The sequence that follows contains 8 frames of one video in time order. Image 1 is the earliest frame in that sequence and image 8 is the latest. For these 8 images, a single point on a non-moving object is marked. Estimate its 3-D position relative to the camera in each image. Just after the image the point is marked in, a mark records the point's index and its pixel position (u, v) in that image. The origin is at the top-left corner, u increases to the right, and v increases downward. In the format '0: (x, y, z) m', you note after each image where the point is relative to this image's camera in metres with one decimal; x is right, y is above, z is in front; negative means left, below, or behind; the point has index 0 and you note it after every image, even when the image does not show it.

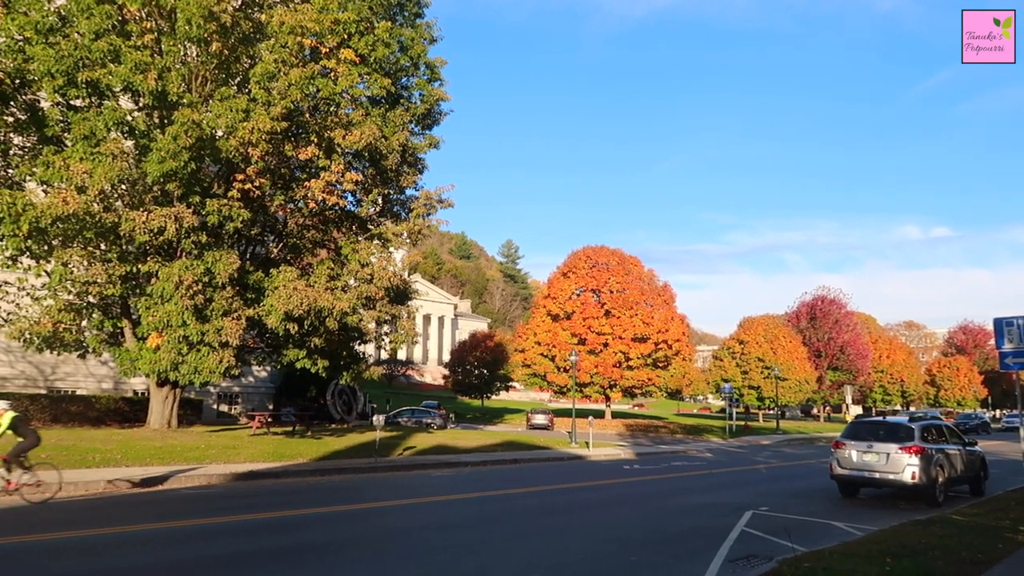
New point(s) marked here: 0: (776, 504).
0: (+5.0, -4.1, +15.1) m
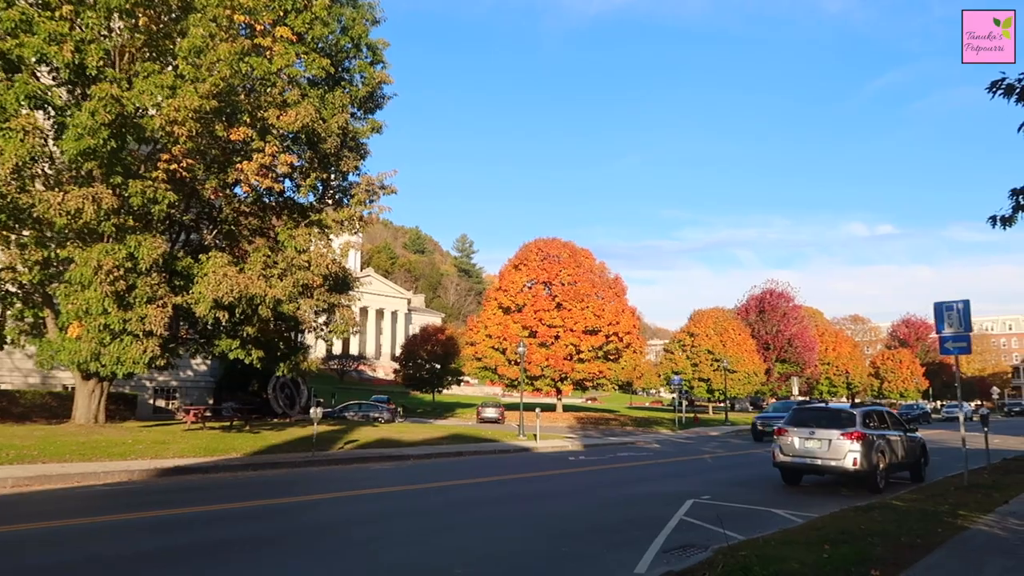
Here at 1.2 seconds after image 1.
0: (+3.8, -3.8, +14.8) m
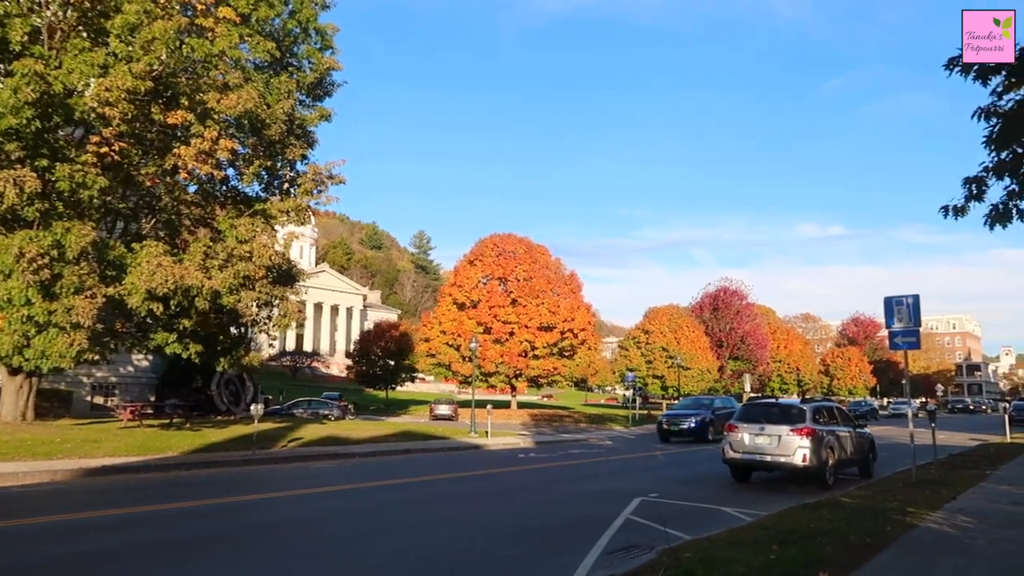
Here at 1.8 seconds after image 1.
0: (+2.8, -3.7, +14.5) m
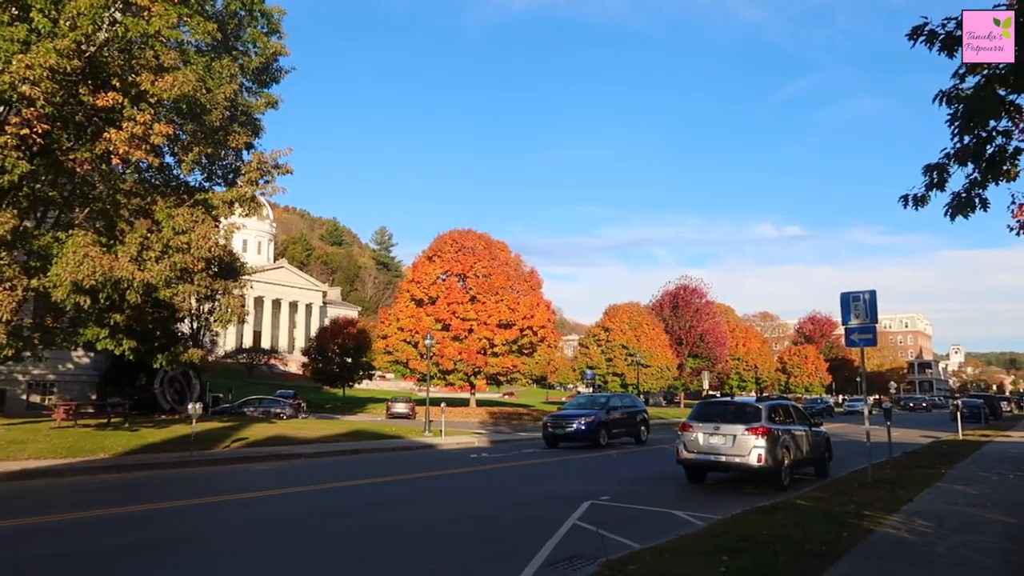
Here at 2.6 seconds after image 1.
0: (+1.8, -3.6, +13.9) m
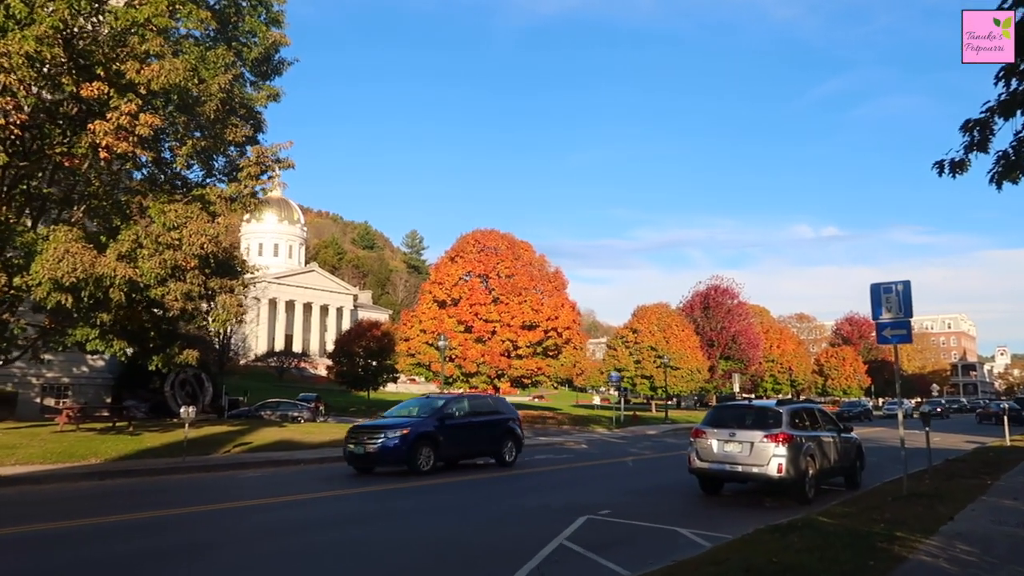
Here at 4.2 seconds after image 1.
0: (+1.7, -3.5, +12.6) m
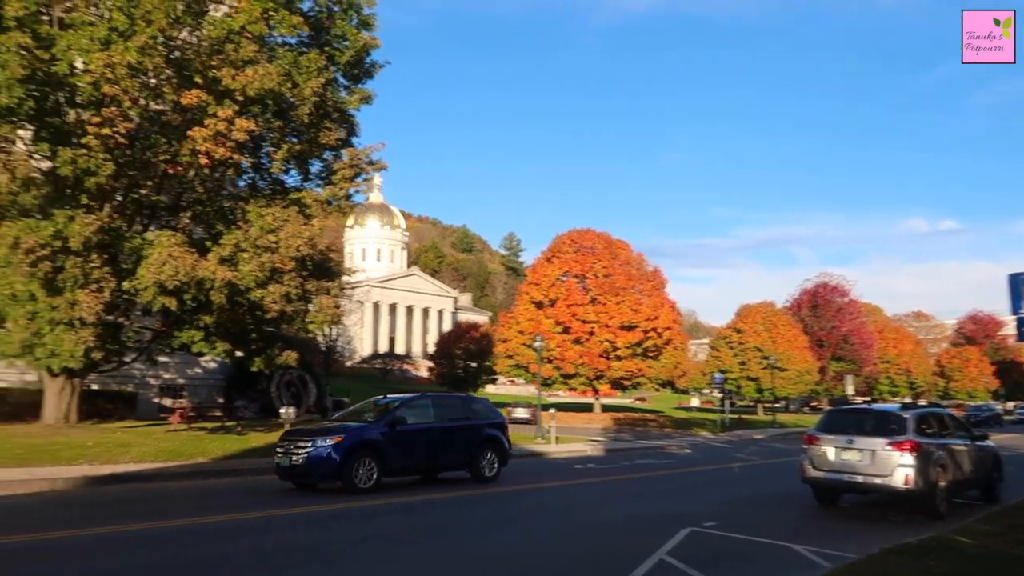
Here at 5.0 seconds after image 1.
0: (+3.2, -3.4, +11.7) m
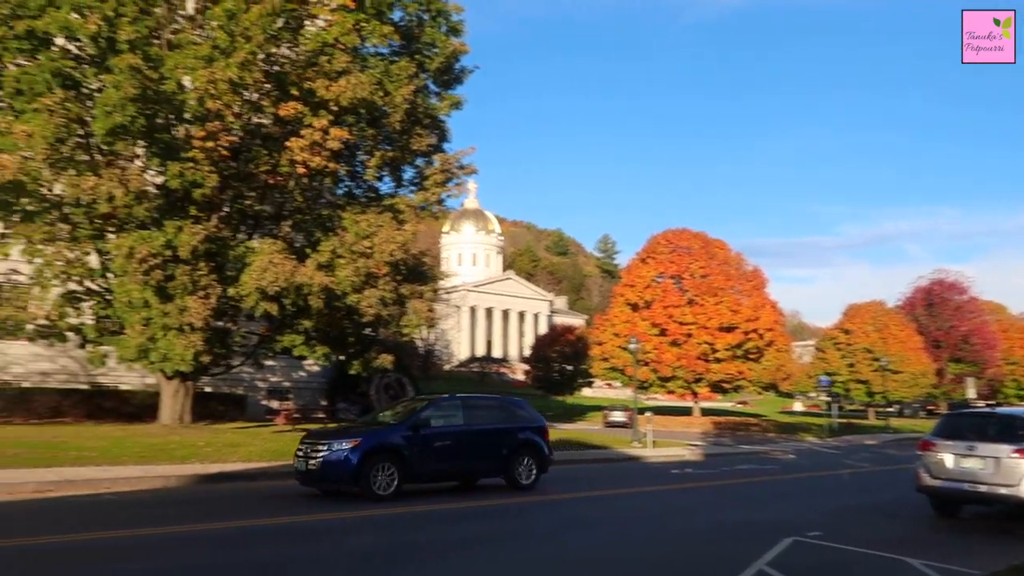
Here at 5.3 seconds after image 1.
0: (+4.5, -3.3, +11.1) m
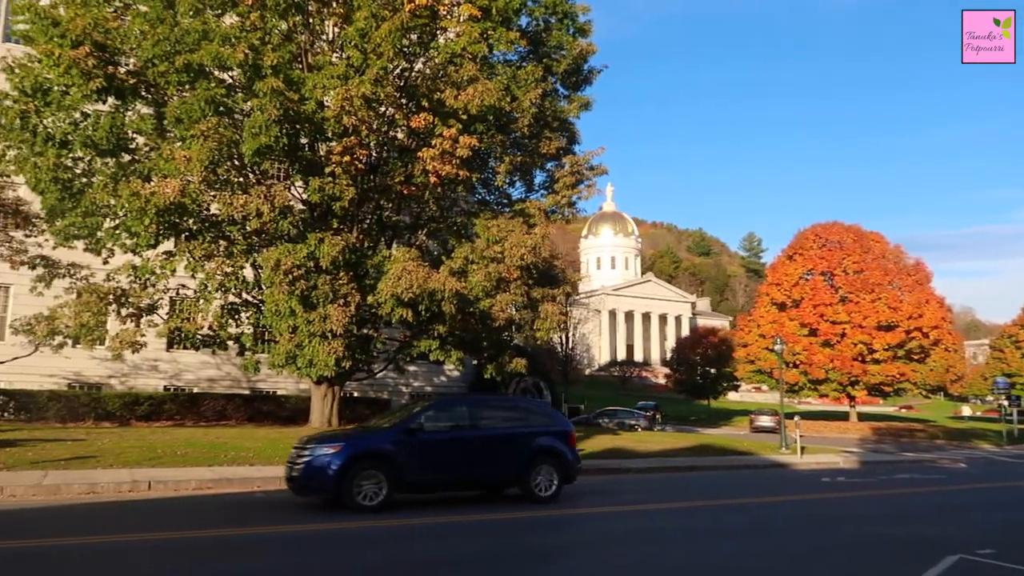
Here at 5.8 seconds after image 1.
0: (+6.2, -3.2, +9.9) m
